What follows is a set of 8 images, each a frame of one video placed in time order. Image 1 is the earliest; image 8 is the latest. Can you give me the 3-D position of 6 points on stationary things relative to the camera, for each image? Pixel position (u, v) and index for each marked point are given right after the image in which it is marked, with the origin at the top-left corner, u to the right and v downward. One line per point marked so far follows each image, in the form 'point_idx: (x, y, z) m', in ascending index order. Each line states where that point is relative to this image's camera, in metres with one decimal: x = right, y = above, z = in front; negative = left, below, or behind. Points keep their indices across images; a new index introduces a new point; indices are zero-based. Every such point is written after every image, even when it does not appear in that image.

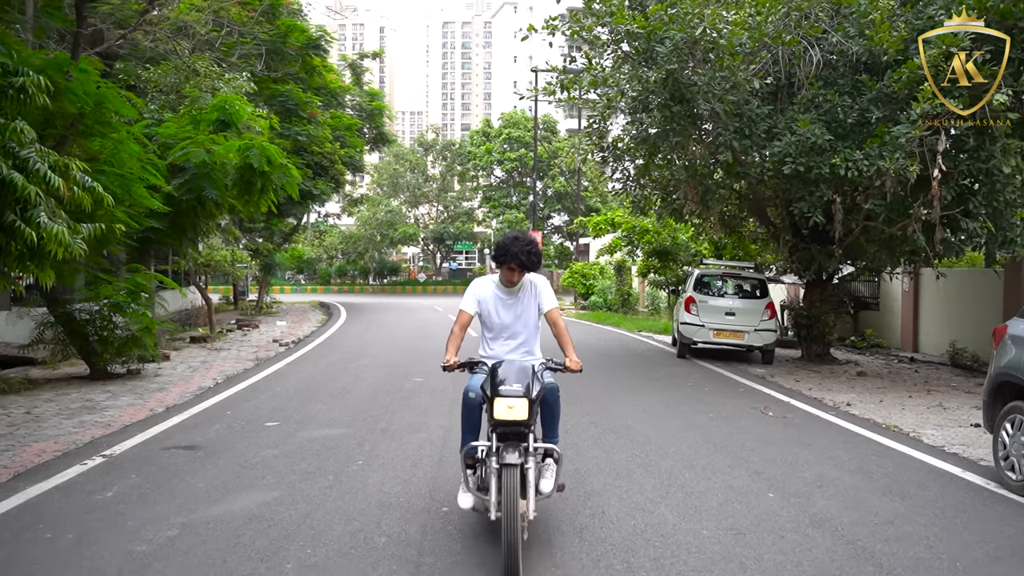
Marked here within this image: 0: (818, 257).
0: (+4.6, +0.5, +14.6) m
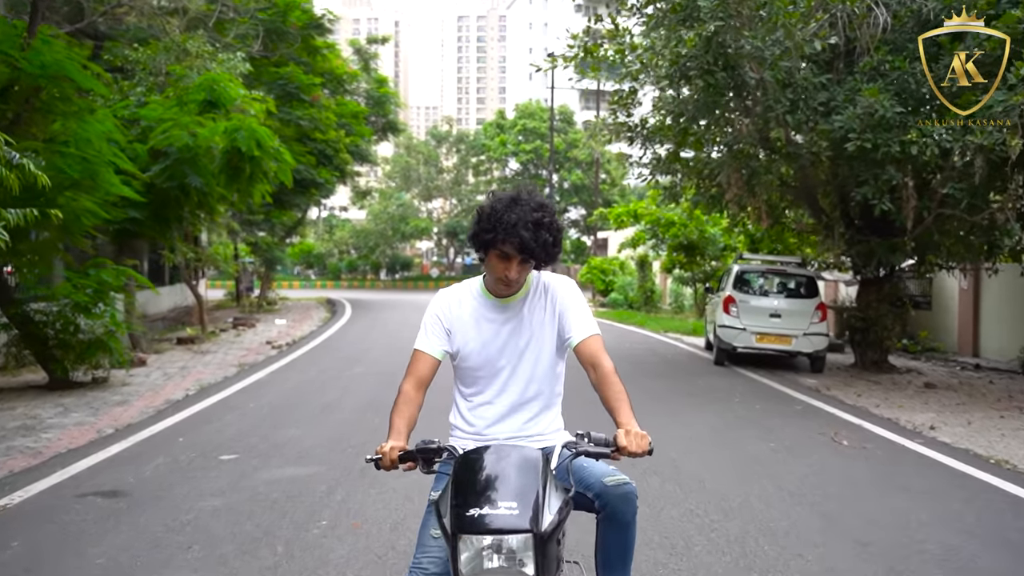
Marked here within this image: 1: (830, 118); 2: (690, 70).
0: (+4.8, +0.5, +12.8) m
1: (+3.6, +1.9, +11.1) m
2: (+2.1, +2.5, +11.3) m
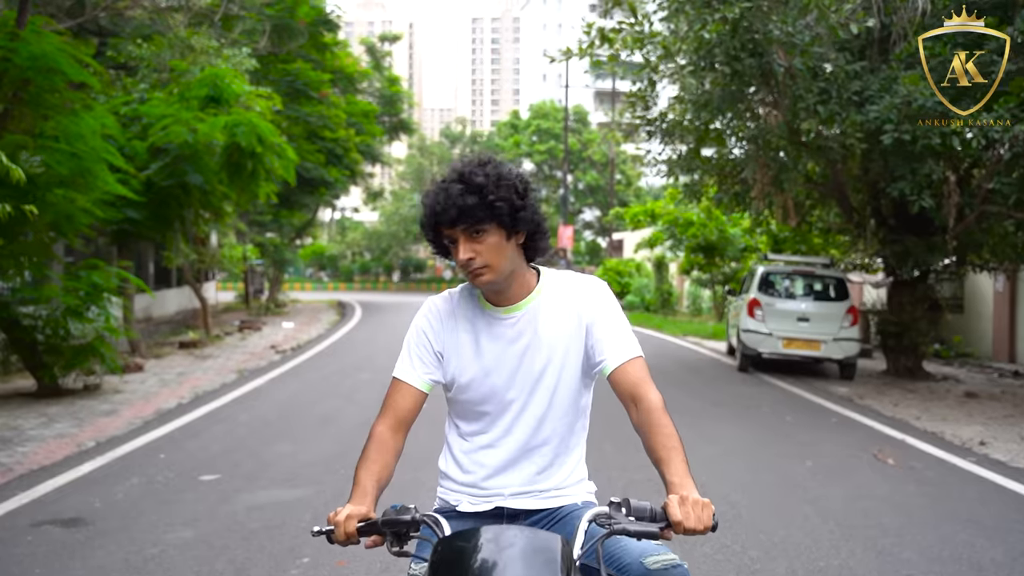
0: (+4.9, +0.5, +12.0) m
1: (+3.7, +1.9, +10.4) m
2: (+2.2, +2.5, +10.6) m
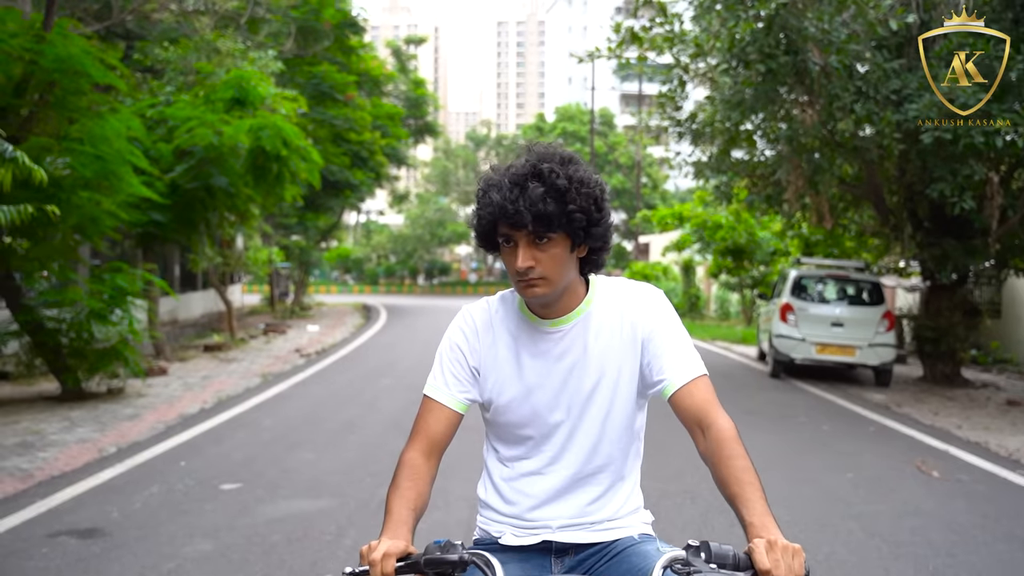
0: (+5.2, +0.4, +11.7) m
1: (+4.0, +1.8, +10.1) m
2: (+2.5, +2.5, +10.4) m
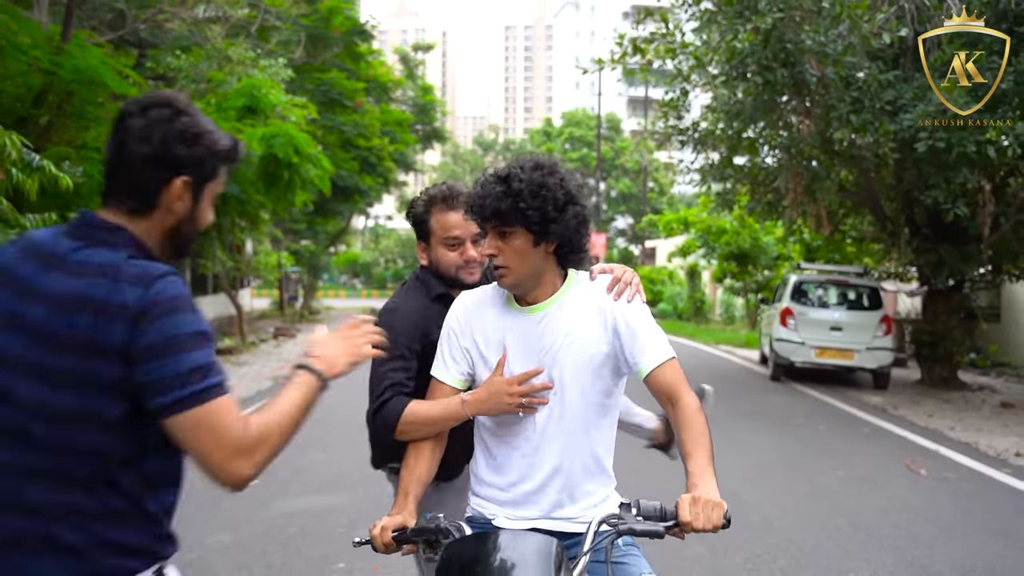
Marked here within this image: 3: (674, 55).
0: (+5.3, +0.3, +11.9) m
1: (+4.1, +1.8, +10.4) m
2: (+2.6, +2.4, +10.6) m
3: (+2.1, +3.1, +13.0) m
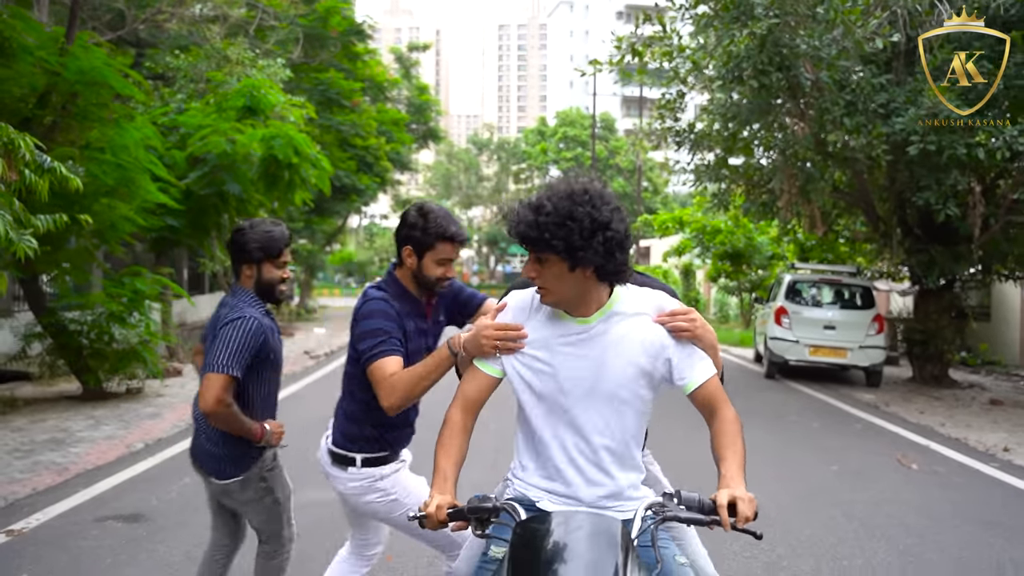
0: (+5.3, +0.4, +12.2) m
1: (+4.1, +1.8, +10.6) m
2: (+2.6, +2.4, +10.8) m
3: (+2.1, +3.1, +13.2) m
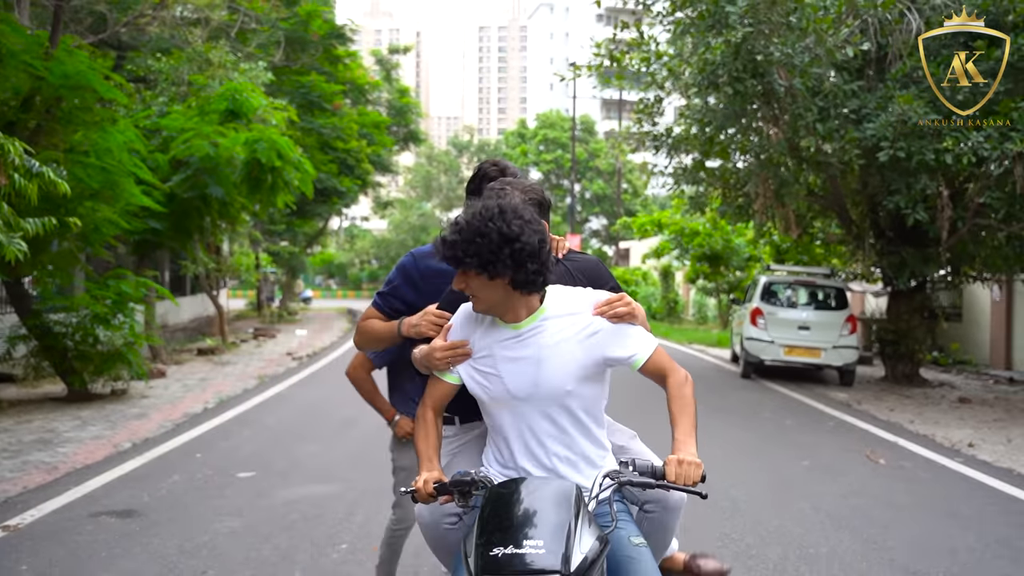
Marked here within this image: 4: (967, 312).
0: (+5.0, +0.3, +12.5) m
1: (+3.9, +1.8, +10.9) m
2: (+2.3, +2.4, +11.1) m
3: (+1.9, +3.1, +13.5) m
4: (+8.0, -0.4, +17.3) m
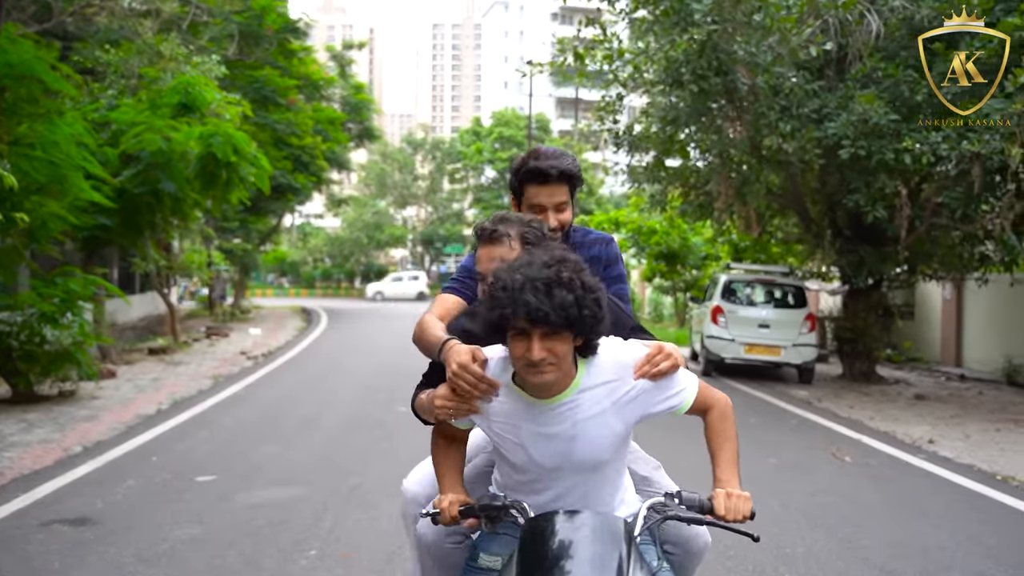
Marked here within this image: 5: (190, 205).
0: (+4.6, +0.4, +12.6) m
1: (+3.4, +1.8, +10.9) m
2: (+1.9, +2.4, +11.1) m
3: (+1.3, +3.1, +13.4) m
4: (+7.2, -0.4, +17.5) m
5: (-4.9, +1.3, +14.9) m
